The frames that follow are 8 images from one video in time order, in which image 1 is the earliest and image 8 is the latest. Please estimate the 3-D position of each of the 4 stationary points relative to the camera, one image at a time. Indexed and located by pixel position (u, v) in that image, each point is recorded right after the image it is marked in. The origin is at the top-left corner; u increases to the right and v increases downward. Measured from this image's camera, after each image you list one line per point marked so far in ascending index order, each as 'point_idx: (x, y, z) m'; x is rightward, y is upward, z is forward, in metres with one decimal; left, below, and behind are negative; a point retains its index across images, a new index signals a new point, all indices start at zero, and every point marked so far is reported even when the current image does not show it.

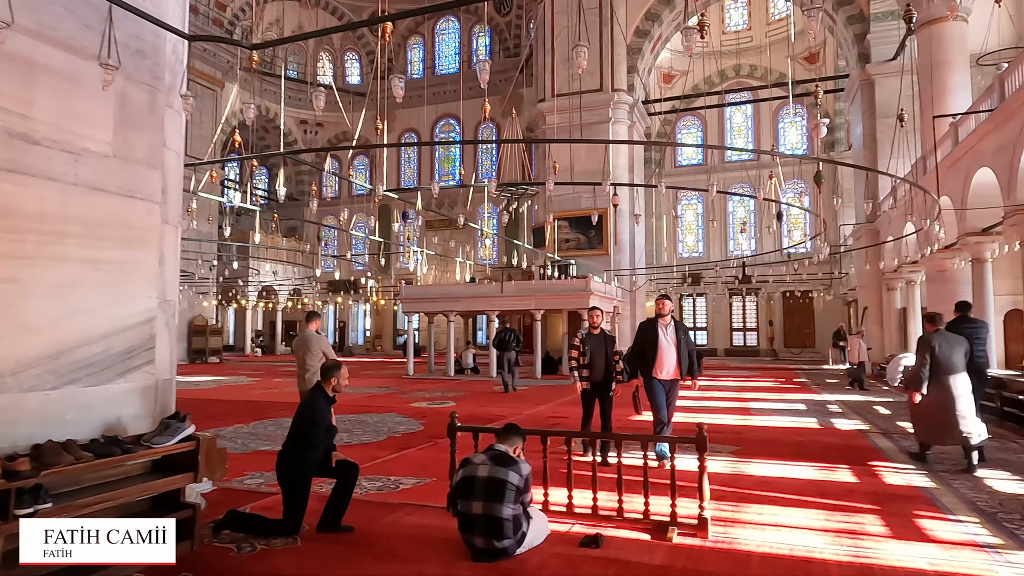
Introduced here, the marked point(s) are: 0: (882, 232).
0: (+8.6, +1.3, +14.8) m
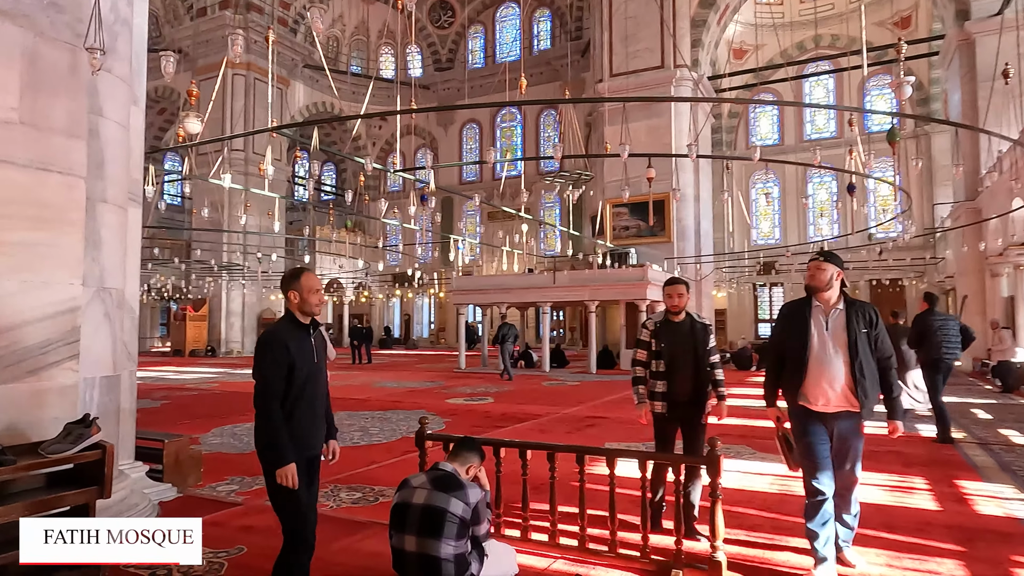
0: (+9.7, +1.6, +13.1) m
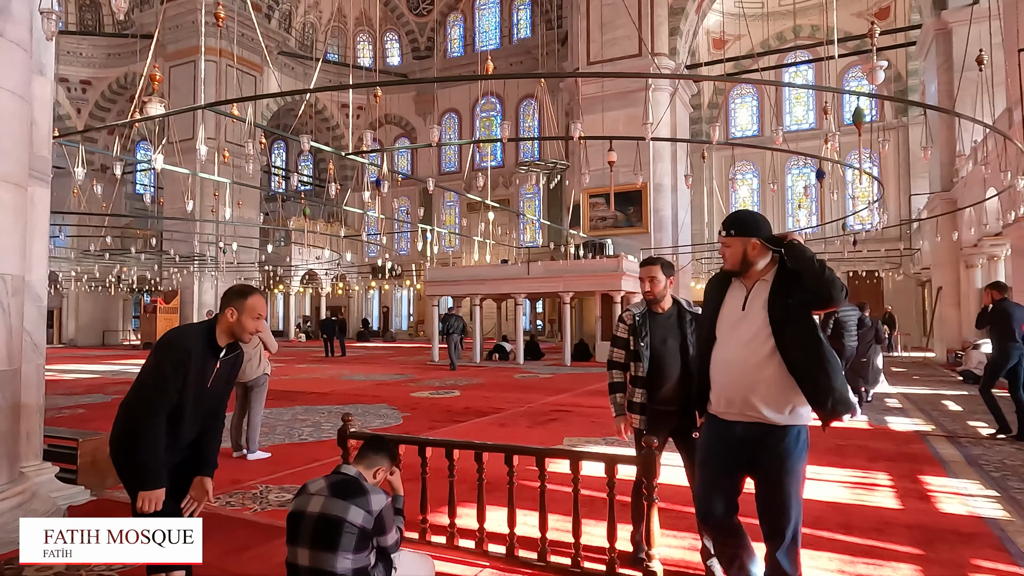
0: (+9.1, +1.8, +13.0) m
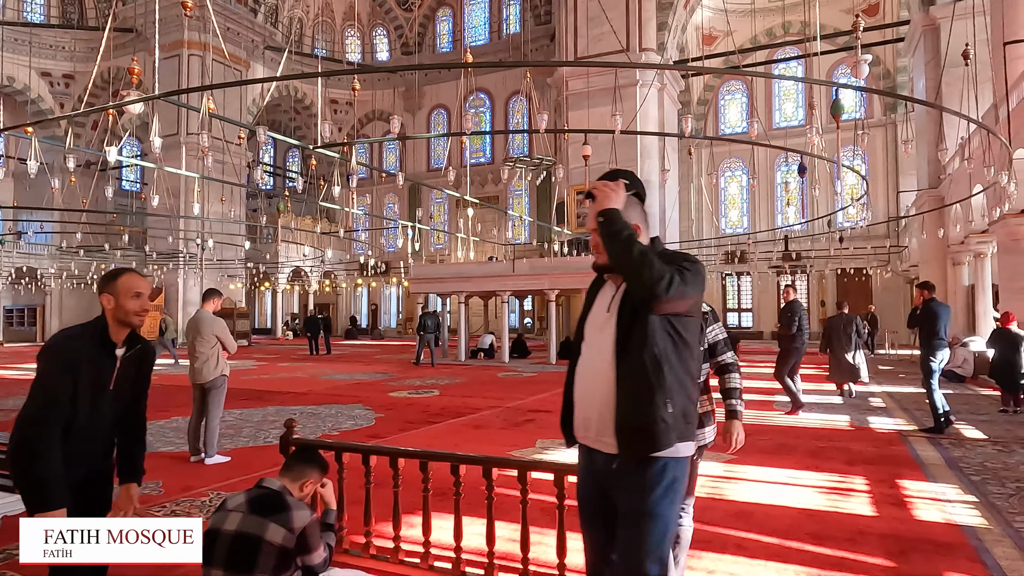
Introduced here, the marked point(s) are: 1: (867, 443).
0: (+8.8, +1.9, +12.9) m
1: (+3.0, -1.3, +5.4) m
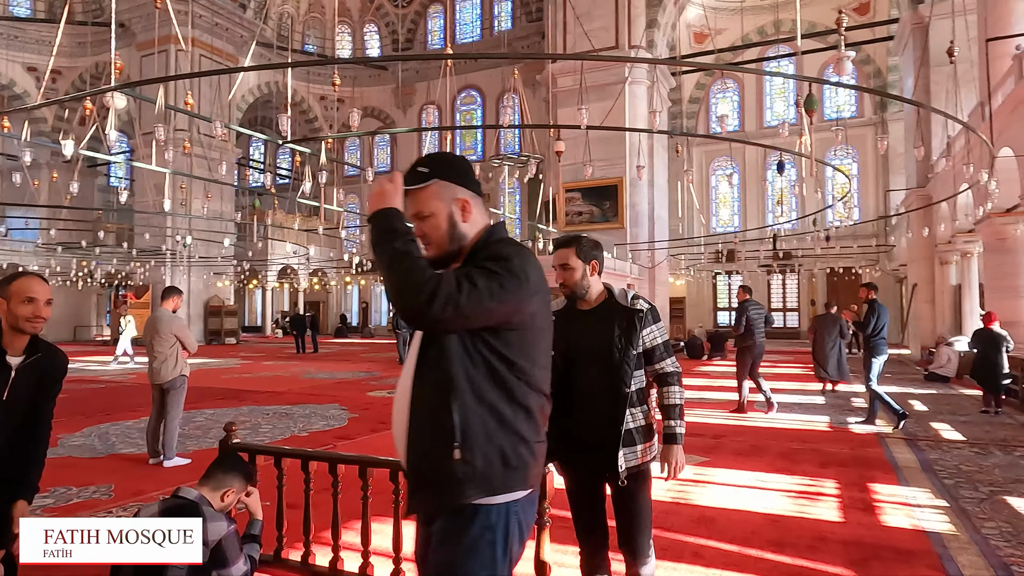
0: (+8.5, +1.9, +12.9) m
1: (+2.7, -1.3, +5.3) m
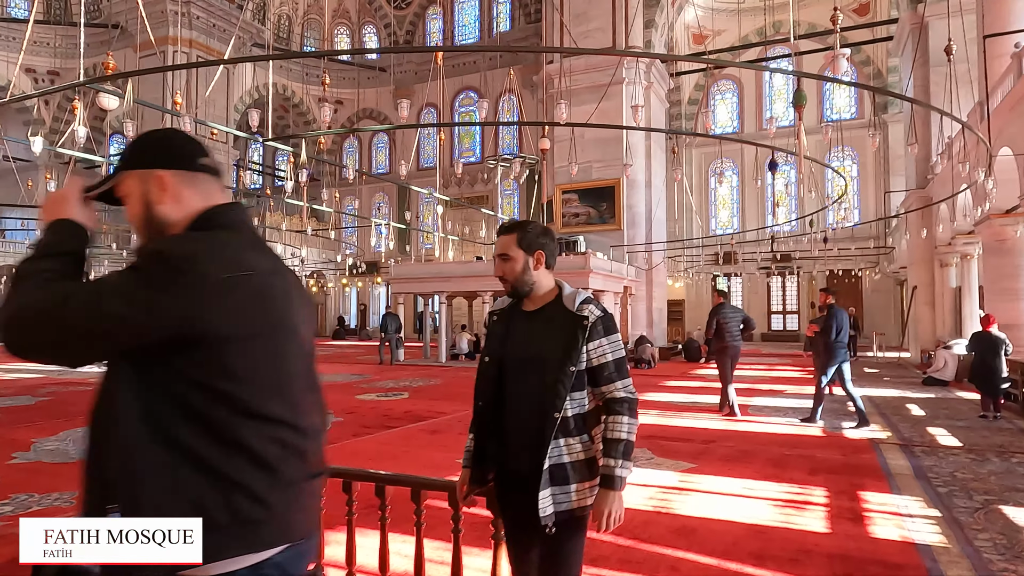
0: (+8.4, +1.8, +12.7) m
1: (+2.6, -1.3, +5.1) m
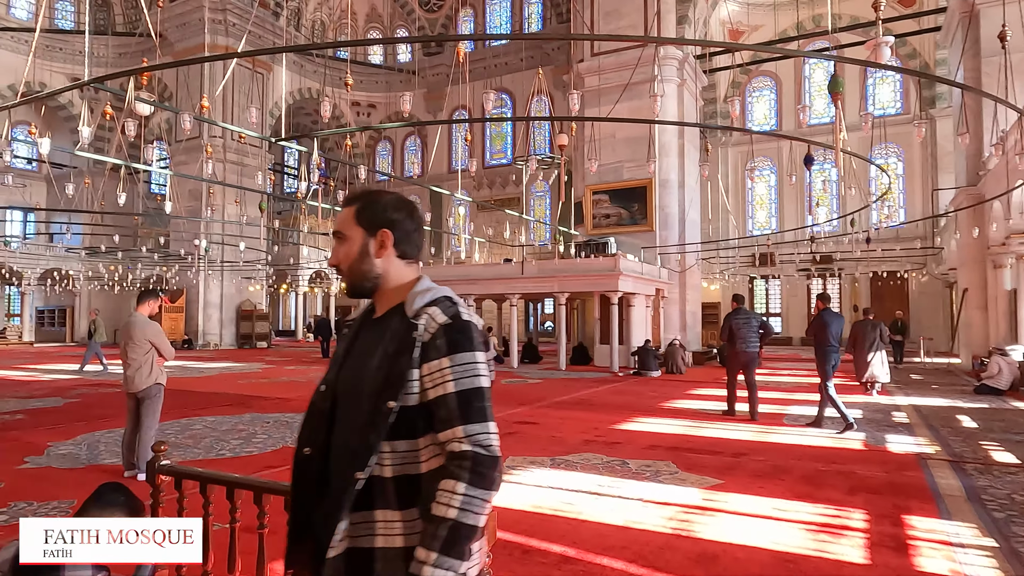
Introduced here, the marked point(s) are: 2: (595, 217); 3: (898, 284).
0: (+8.9, +1.8, +12.0) m
1: (+2.7, -1.3, +4.8) m
2: (+2.2, +1.9, +16.8) m
3: (+11.8, +0.1, +19.6) m
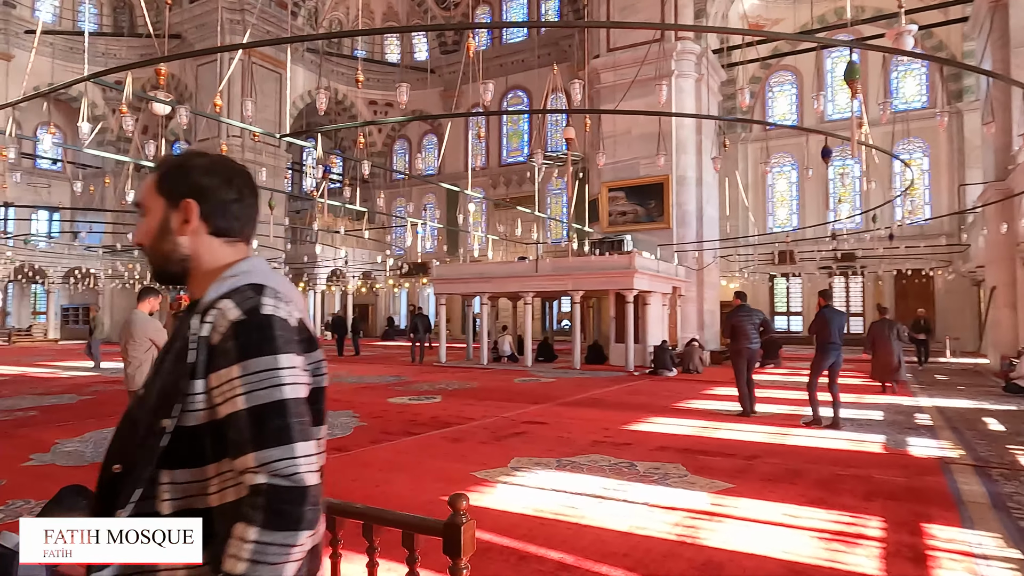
0: (+9.2, +1.8, +11.7) m
1: (+2.8, -1.3, +4.6) m
2: (+2.6, +1.9, +16.6) m
3: (+12.3, +0.2, +19.1) m
